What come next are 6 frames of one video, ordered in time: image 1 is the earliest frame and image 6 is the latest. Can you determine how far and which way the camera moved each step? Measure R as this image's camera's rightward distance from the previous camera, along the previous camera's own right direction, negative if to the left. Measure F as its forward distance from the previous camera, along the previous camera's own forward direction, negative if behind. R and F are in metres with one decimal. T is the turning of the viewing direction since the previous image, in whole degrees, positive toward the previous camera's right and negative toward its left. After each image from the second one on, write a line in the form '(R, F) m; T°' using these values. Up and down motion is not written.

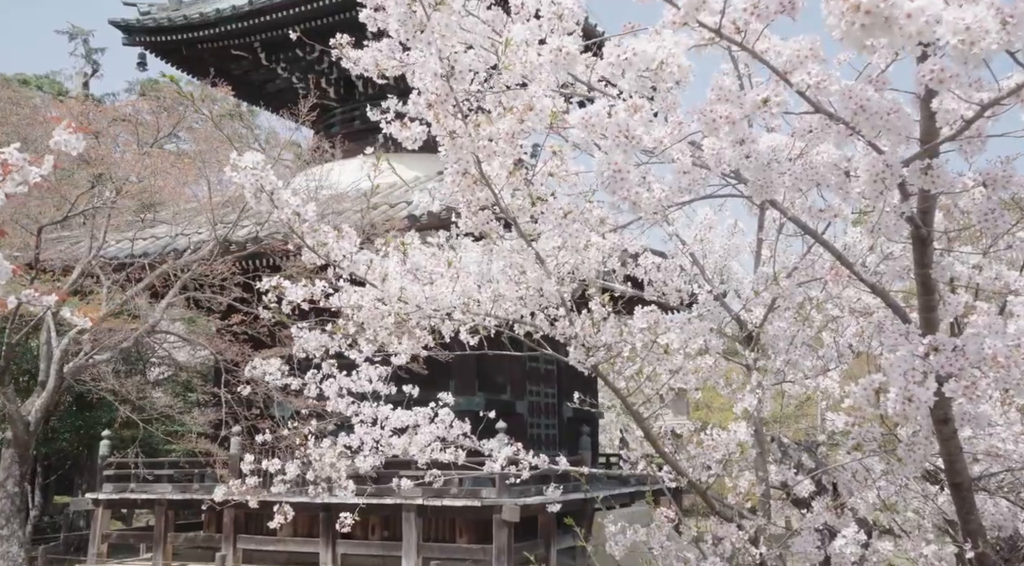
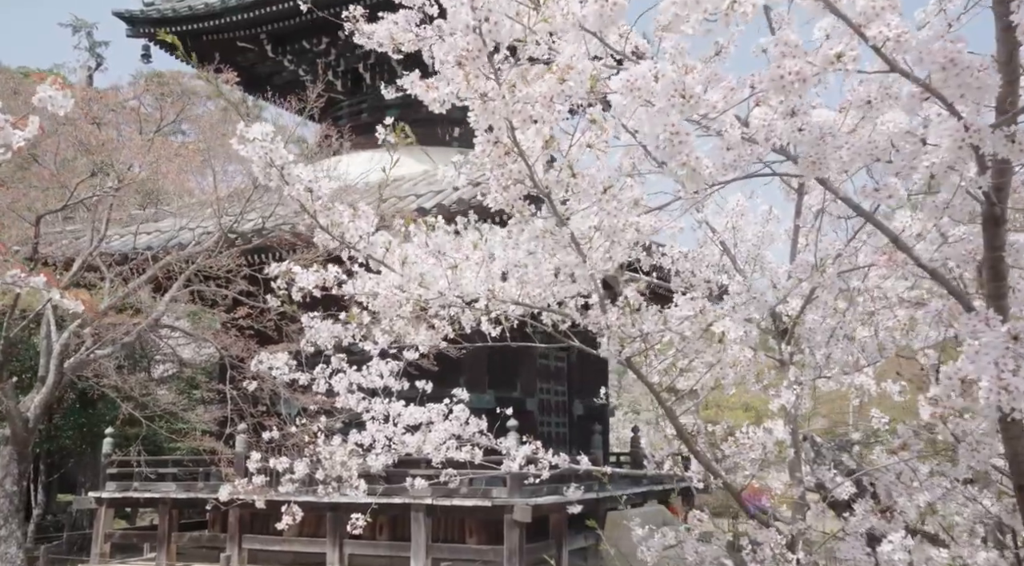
(-0.1, +0.4) m; 0°
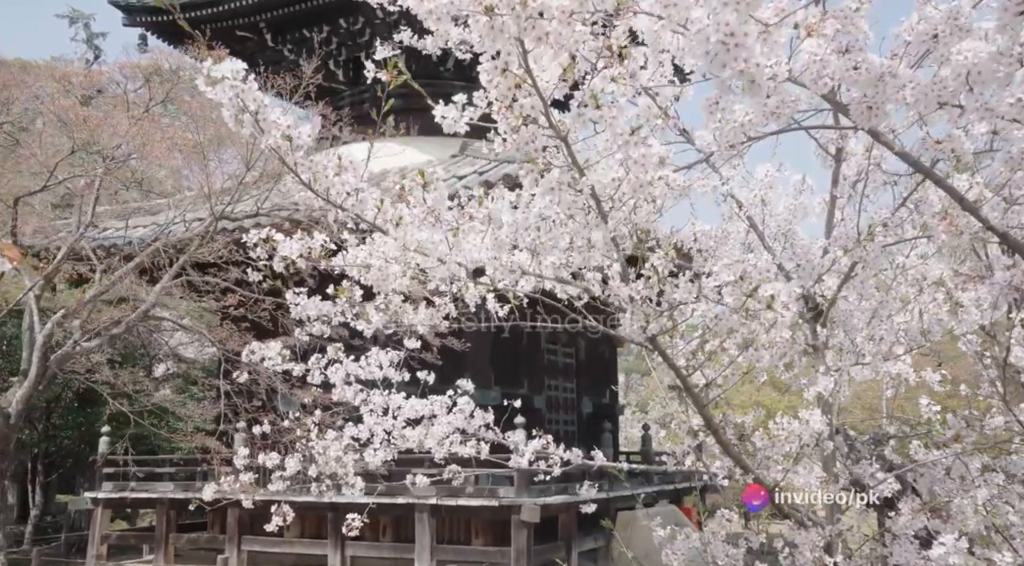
(0.0, +0.6) m; 0°
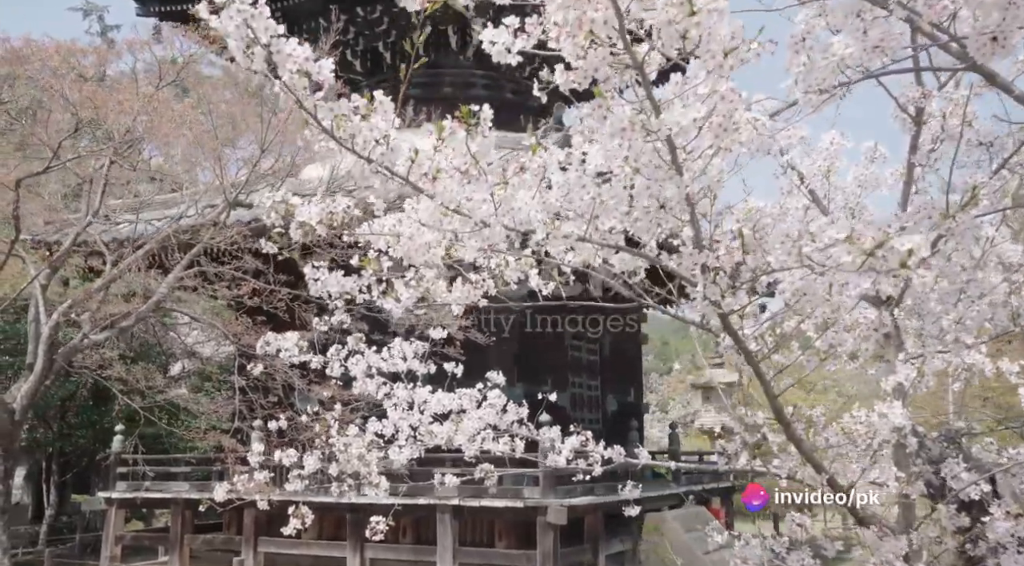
(-0.1, +0.6) m; -1°
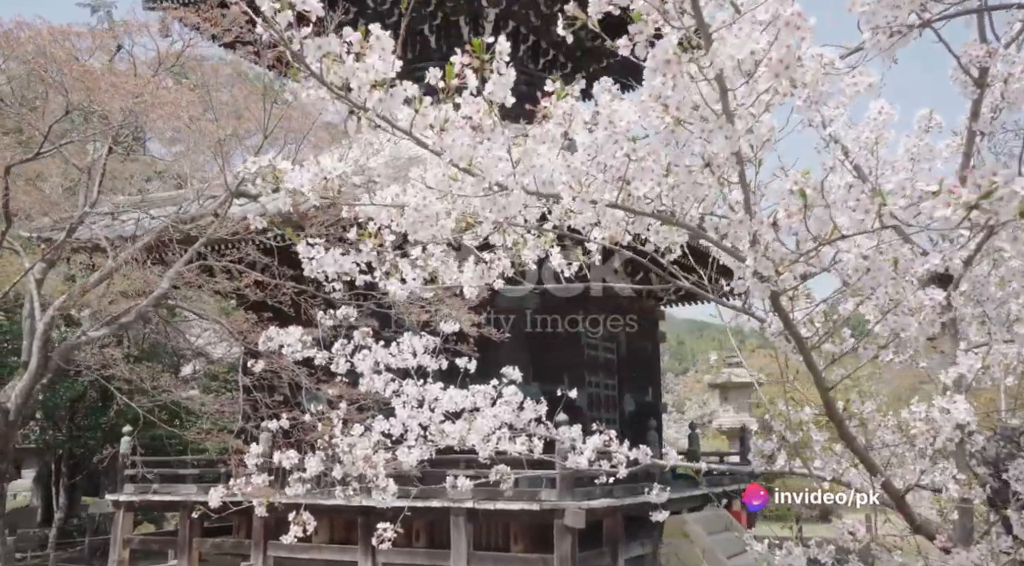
(0.0, +0.5) m; -1°
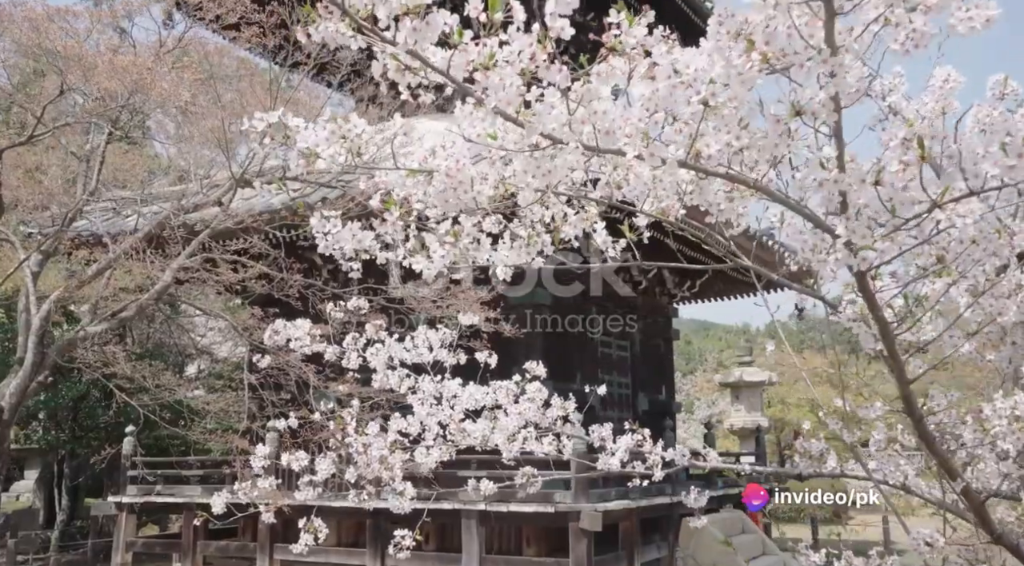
(-0.1, +0.4) m; 0°
